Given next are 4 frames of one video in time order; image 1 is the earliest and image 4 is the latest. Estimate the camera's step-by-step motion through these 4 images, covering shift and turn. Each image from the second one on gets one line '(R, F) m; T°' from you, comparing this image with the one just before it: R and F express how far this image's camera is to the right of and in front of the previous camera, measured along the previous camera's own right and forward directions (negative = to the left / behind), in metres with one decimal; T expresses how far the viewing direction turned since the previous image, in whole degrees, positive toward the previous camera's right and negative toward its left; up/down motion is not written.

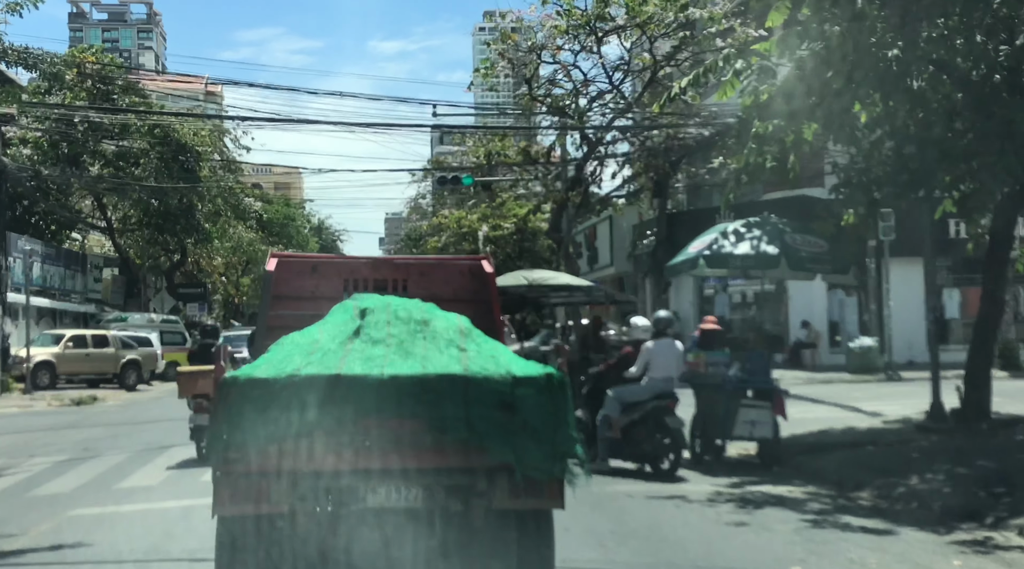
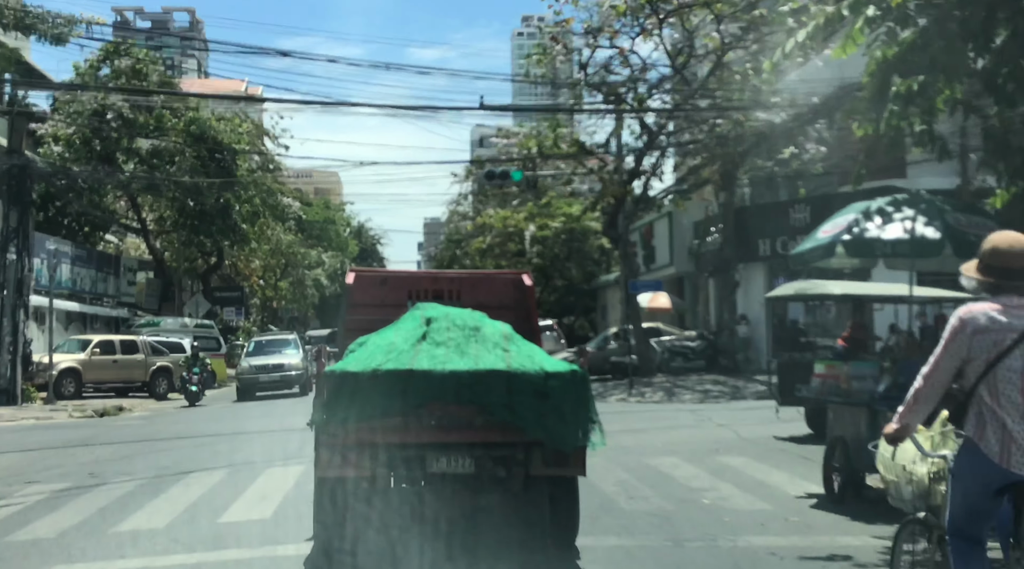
(-0.4, +2.2) m; -2°
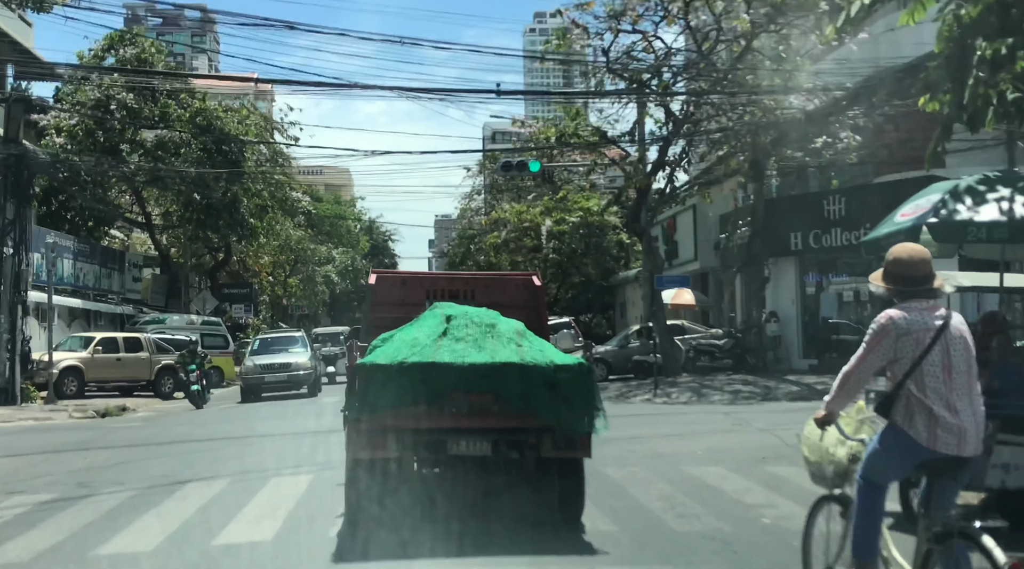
(-0.2, +1.1) m; -1°
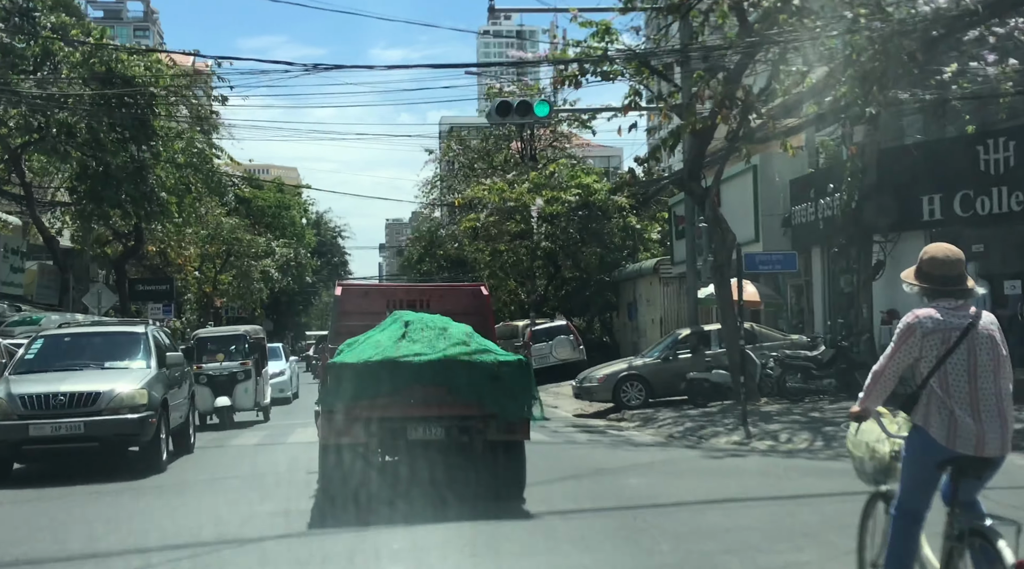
(-1.0, +8.3) m; +3°
